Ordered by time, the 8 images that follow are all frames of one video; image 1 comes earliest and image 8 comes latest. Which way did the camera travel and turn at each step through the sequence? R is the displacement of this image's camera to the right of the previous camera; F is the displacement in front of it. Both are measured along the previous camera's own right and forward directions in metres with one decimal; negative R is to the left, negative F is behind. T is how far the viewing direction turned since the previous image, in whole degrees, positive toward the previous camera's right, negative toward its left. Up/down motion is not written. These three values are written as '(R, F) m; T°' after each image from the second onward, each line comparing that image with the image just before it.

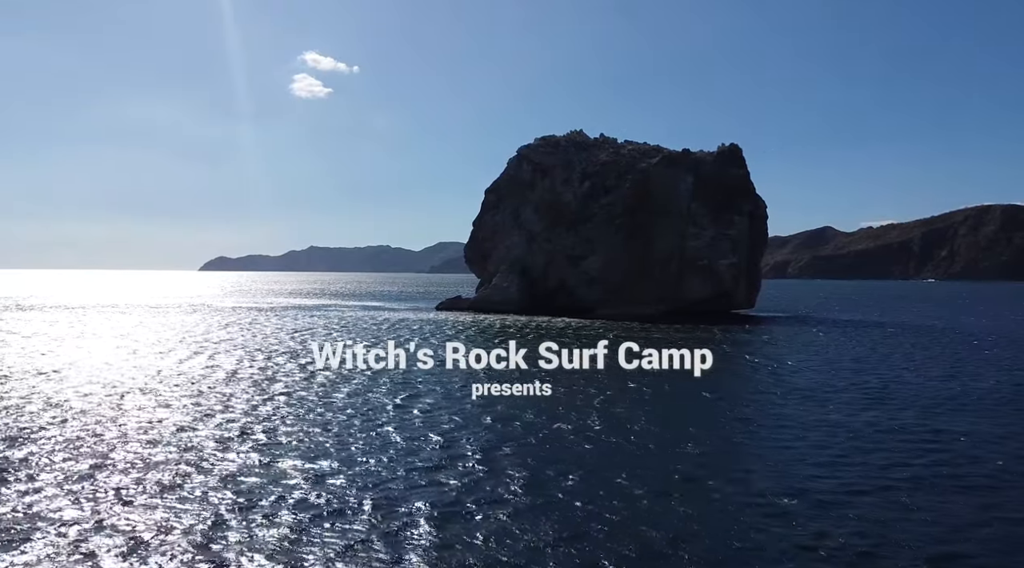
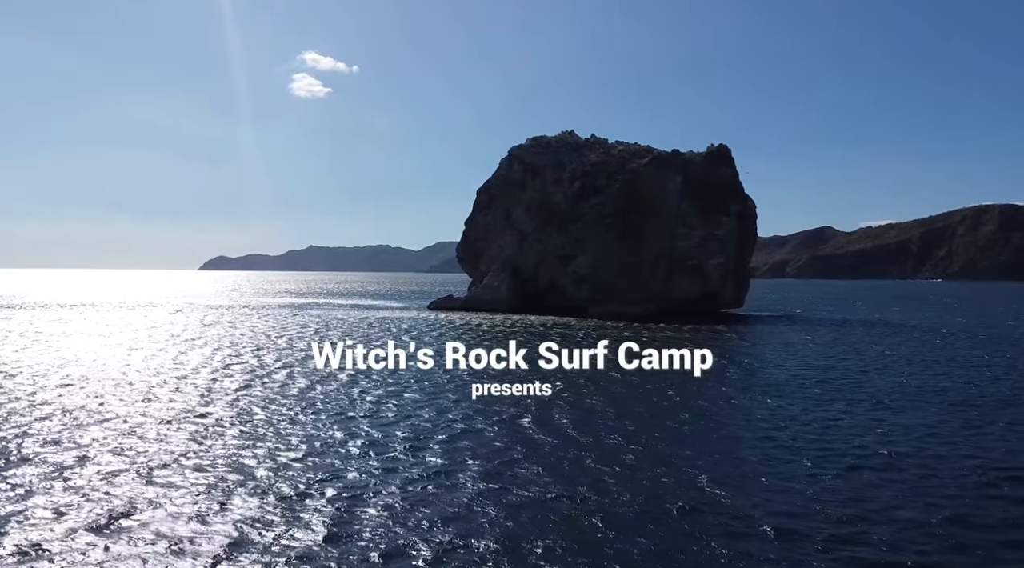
(+1.1, -0.8) m; 0°
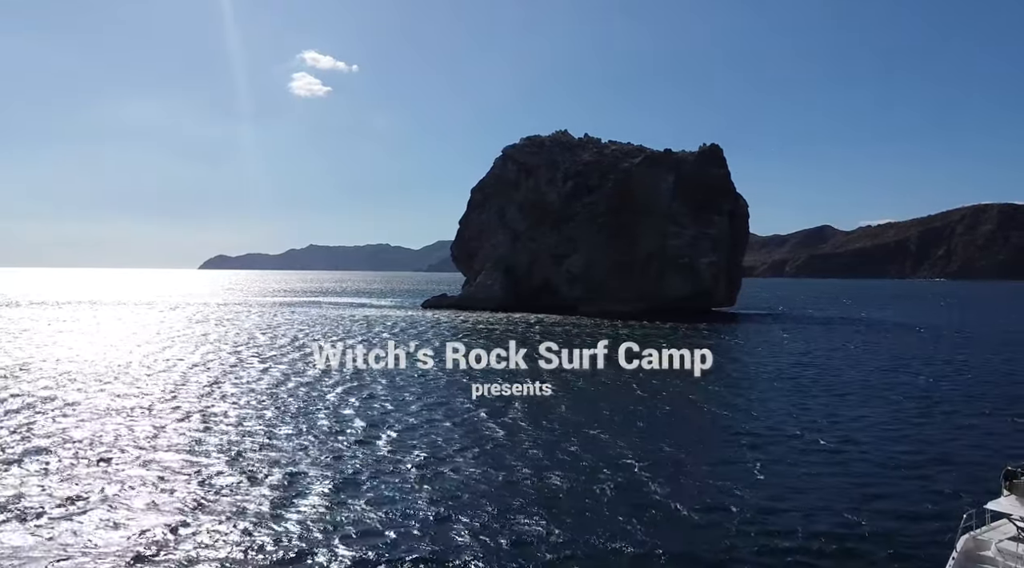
(+0.8, -0.7) m; 0°
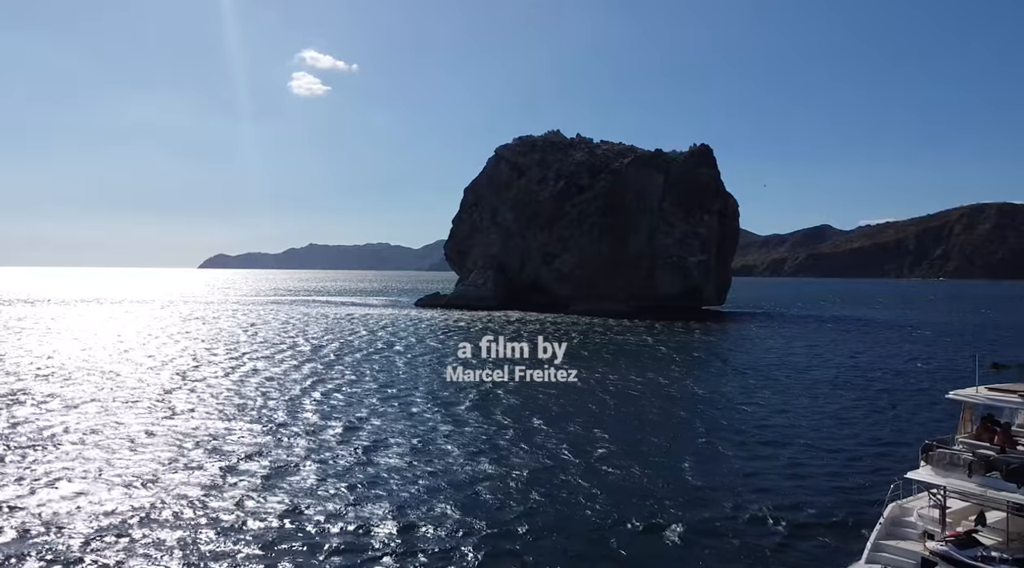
(+1.0, -0.8) m; 0°
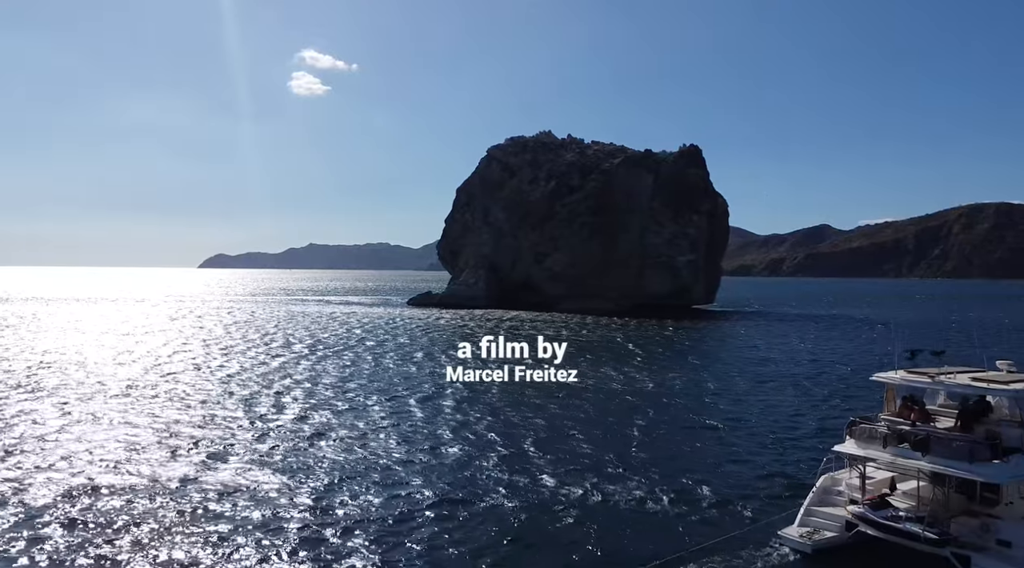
(+1.1, -0.9) m; 0°
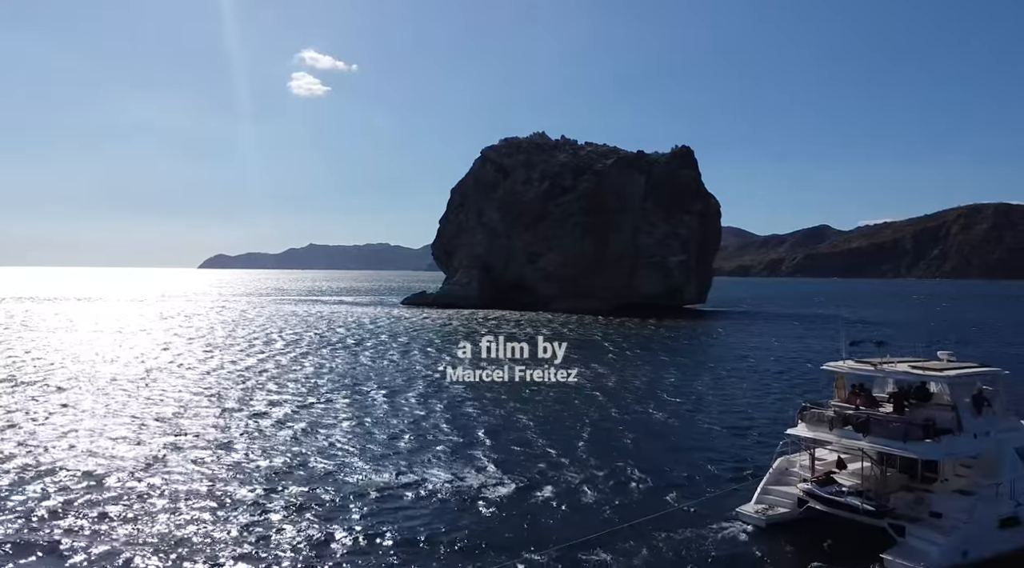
(+0.8, -0.8) m; 0°
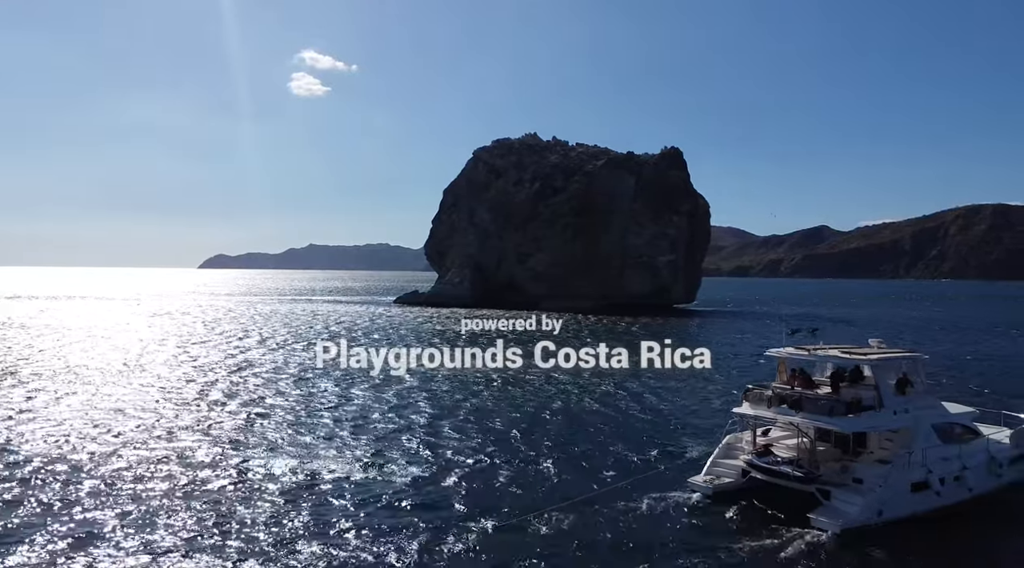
(+1.2, -1.2) m; 0°
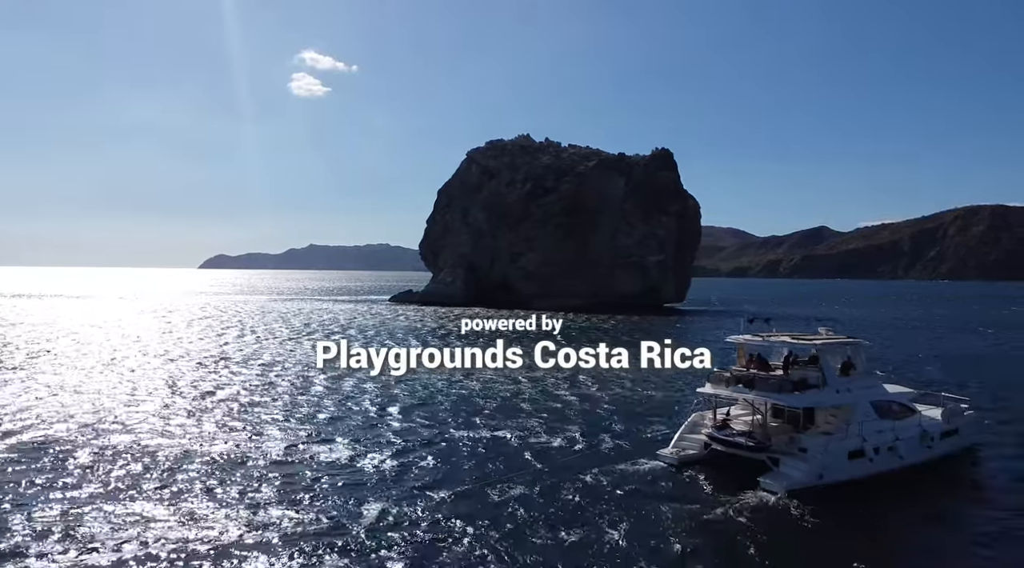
(+1.0, -1.3) m; 0°
